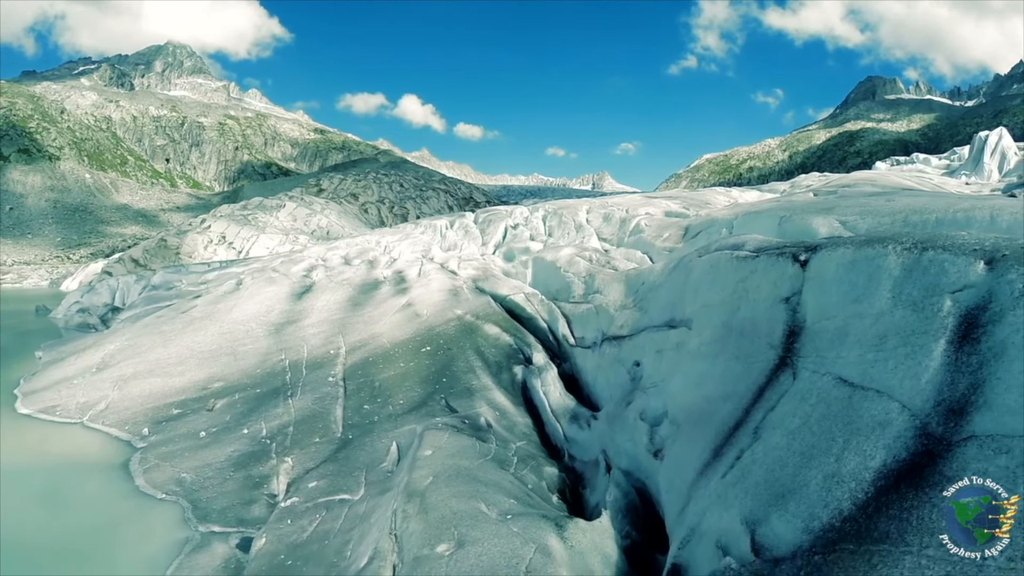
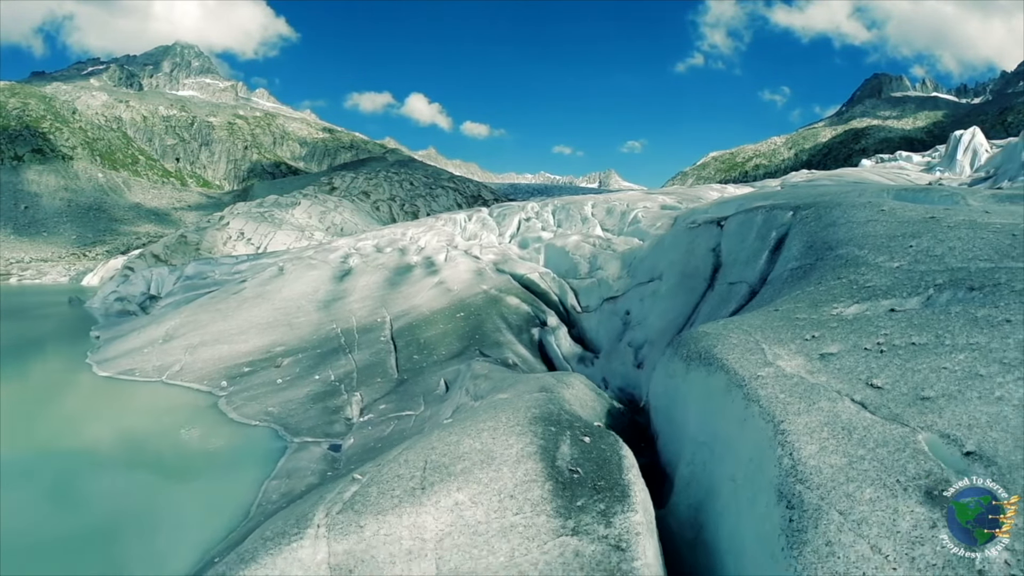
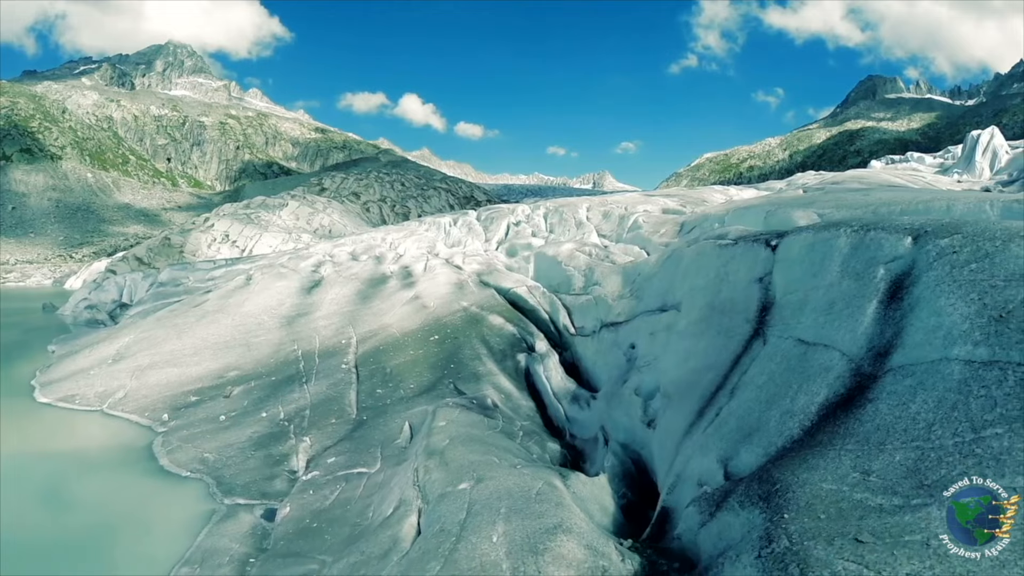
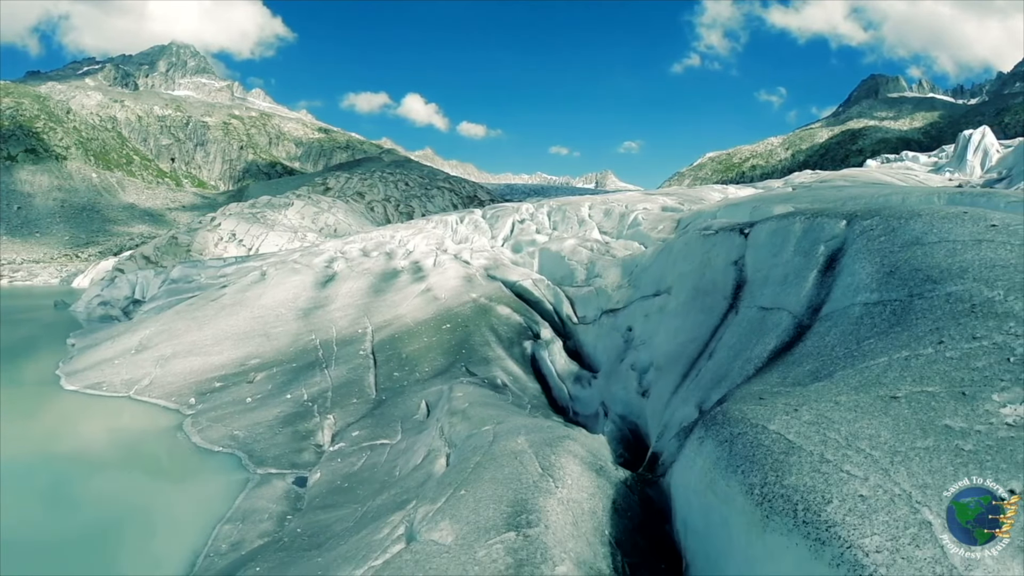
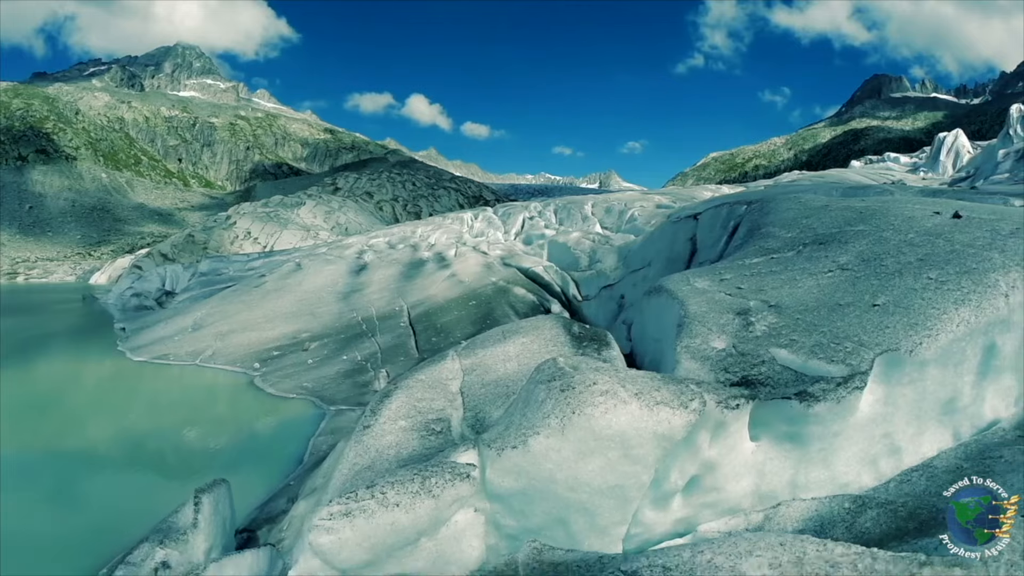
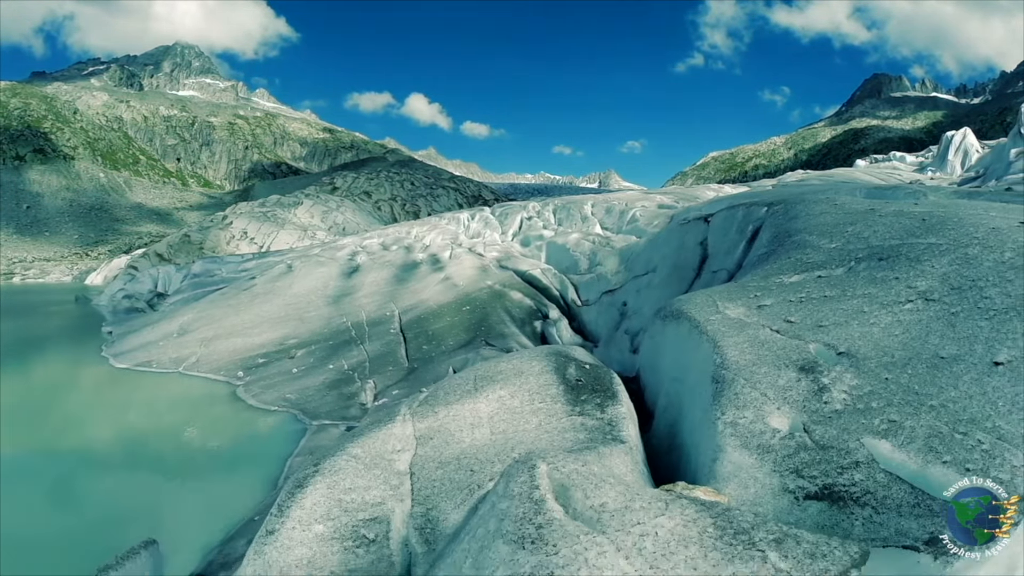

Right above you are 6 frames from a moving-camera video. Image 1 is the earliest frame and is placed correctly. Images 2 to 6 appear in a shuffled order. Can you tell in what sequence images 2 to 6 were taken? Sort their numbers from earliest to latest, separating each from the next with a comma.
3, 4, 2, 6, 5
